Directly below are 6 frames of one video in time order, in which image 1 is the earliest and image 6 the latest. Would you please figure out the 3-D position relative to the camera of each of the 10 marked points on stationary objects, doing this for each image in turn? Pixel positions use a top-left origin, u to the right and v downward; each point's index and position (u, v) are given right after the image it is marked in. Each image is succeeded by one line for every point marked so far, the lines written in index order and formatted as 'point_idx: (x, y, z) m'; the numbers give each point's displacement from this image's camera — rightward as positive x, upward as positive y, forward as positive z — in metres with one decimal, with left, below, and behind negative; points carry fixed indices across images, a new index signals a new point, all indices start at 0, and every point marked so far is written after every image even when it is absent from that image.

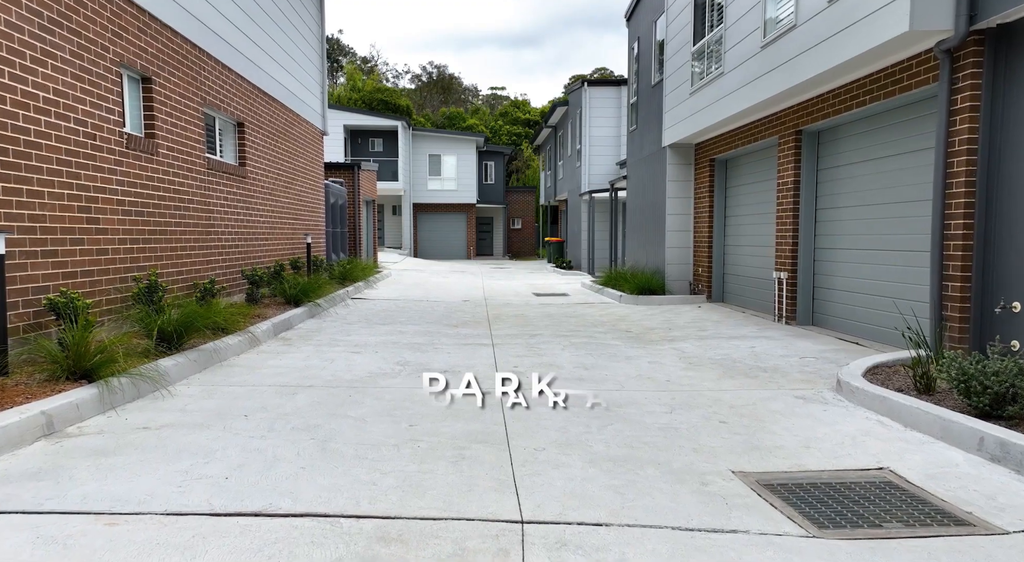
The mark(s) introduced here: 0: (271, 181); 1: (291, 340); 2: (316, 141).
0: (-3.5, +1.5, +9.8) m
1: (-2.2, -0.6, +6.8) m
2: (-3.8, +2.7, +12.8) m
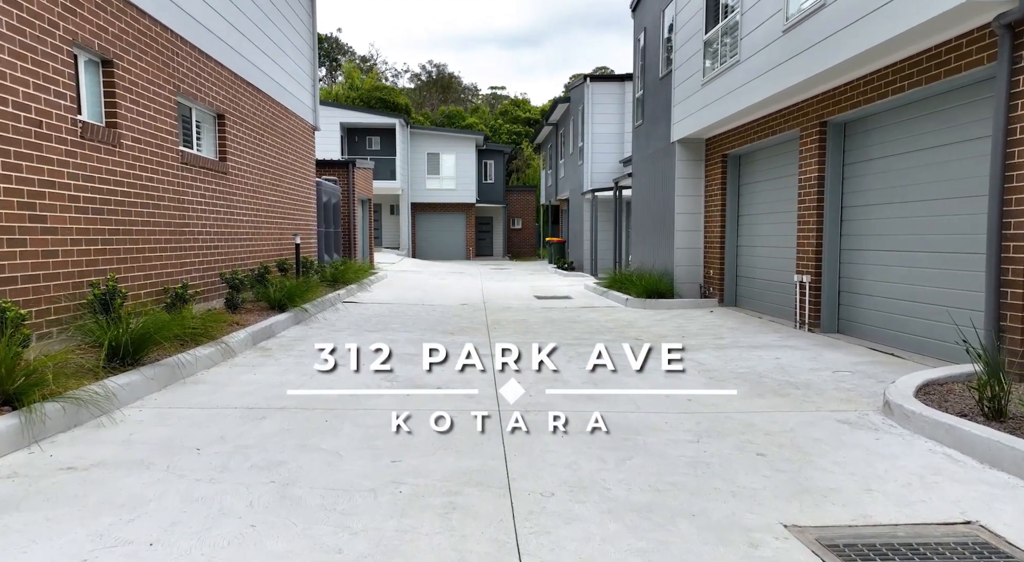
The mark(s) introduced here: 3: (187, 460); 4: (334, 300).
0: (-3.5, +1.4, +9.2) m
1: (-2.2, -0.6, +6.2) m
2: (-3.8, +2.7, +12.2) m
3: (-1.5, -0.8, +3.0) m
4: (-2.7, -0.3, +10.3) m
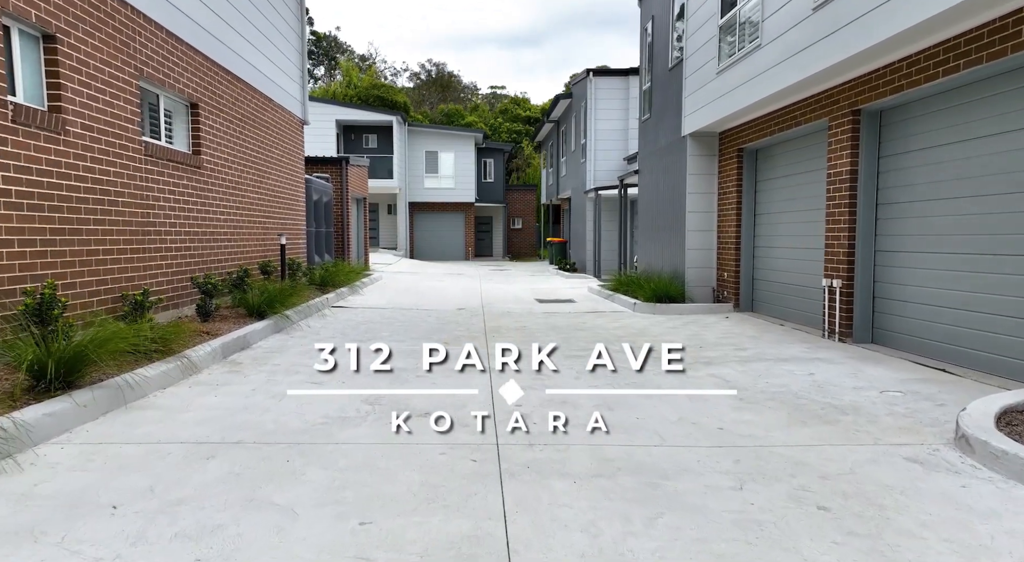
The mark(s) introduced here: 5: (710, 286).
0: (-3.5, +1.4, +8.5) m
1: (-2.2, -0.7, +5.6) m
2: (-3.8, +2.6, +11.6) m
3: (-1.5, -0.9, +2.4) m
4: (-2.7, -0.3, +9.6) m
5: (+3.0, -0.1, +10.3) m
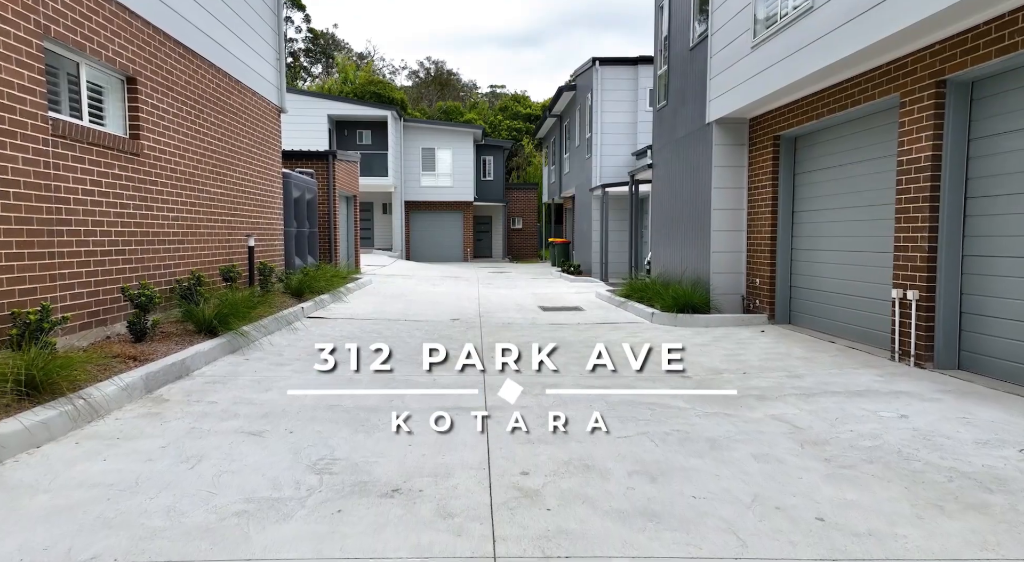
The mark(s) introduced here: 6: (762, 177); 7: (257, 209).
0: (-3.5, +1.3, +7.3) m
1: (-2.2, -0.8, +4.3) m
2: (-3.8, +2.5, +10.3) m
3: (-1.4, -0.9, +1.1) m
4: (-2.7, -0.4, +8.4) m
5: (+3.1, -0.2, +9.0) m
6: (+3.2, +1.3, +8.5) m
7: (-3.7, +1.0, +9.7) m
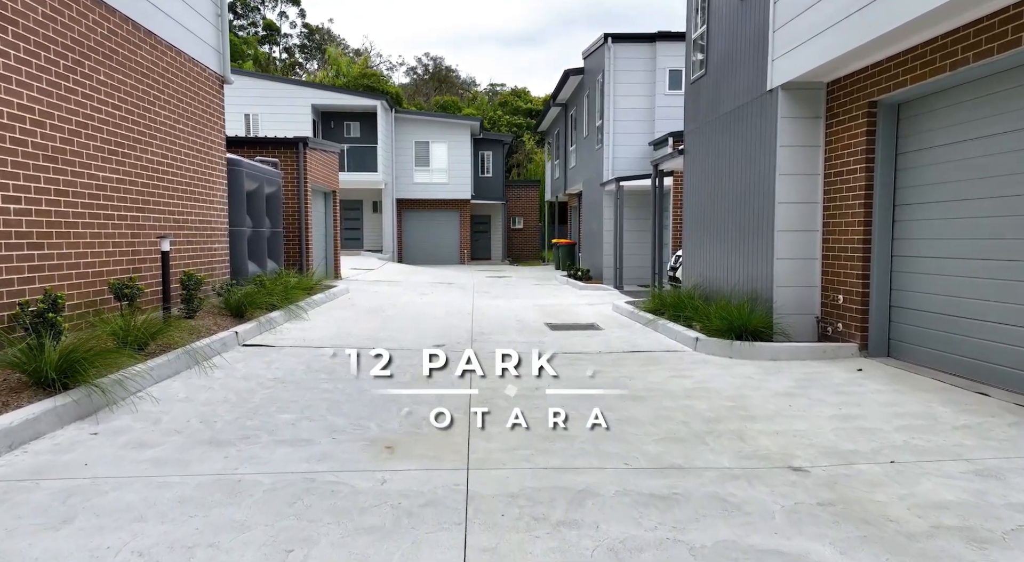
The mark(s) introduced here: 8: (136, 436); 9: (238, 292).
0: (-3.5, +1.1, +5.1) m
1: (-2.2, -0.9, +2.2) m
2: (-3.8, +2.4, +8.2) m
3: (-1.4, -1.1, -1.0) m
4: (-2.7, -0.6, +6.2) m
5: (+3.1, -0.3, +6.9) m
6: (+3.2, +1.2, +6.4) m
7: (-3.7, +0.9, +7.5) m
8: (-2.1, -0.9, +3.8) m
9: (-3.3, -0.1, +7.9) m
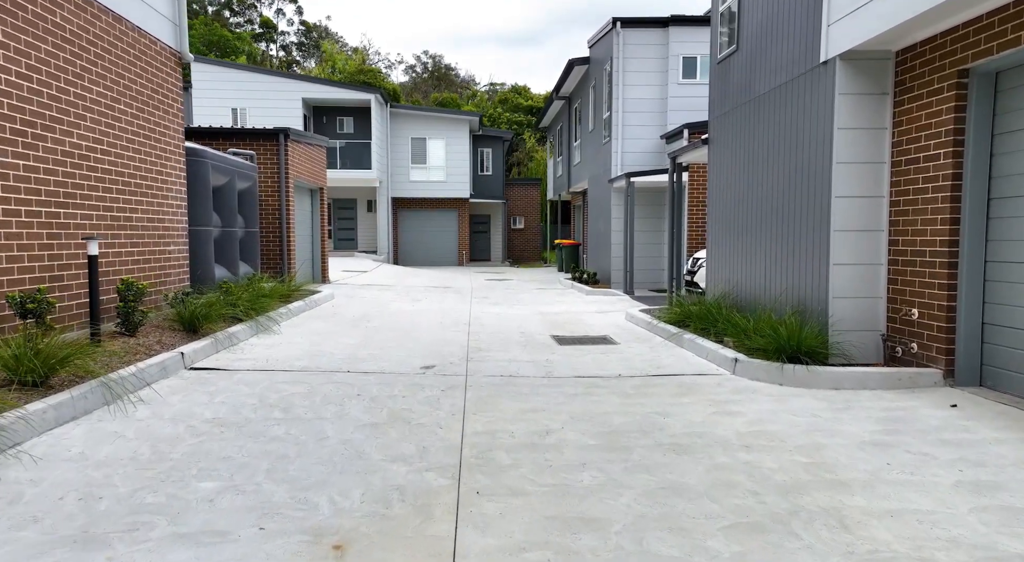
0: (-3.5, +1.0, +4.0) m
1: (-2.2, -1.0, +1.0) m
2: (-3.7, +2.3, +7.0) m
3: (-1.4, -1.2, -2.2) m
4: (-2.7, -0.7, +5.0) m
5: (+3.1, -0.4, +5.7) m
6: (+3.2, +1.1, +5.2) m
7: (-3.7, +0.8, +6.4) m
8: (-2.1, -1.0, +2.6) m
9: (-3.3, -0.2, +6.8) m
